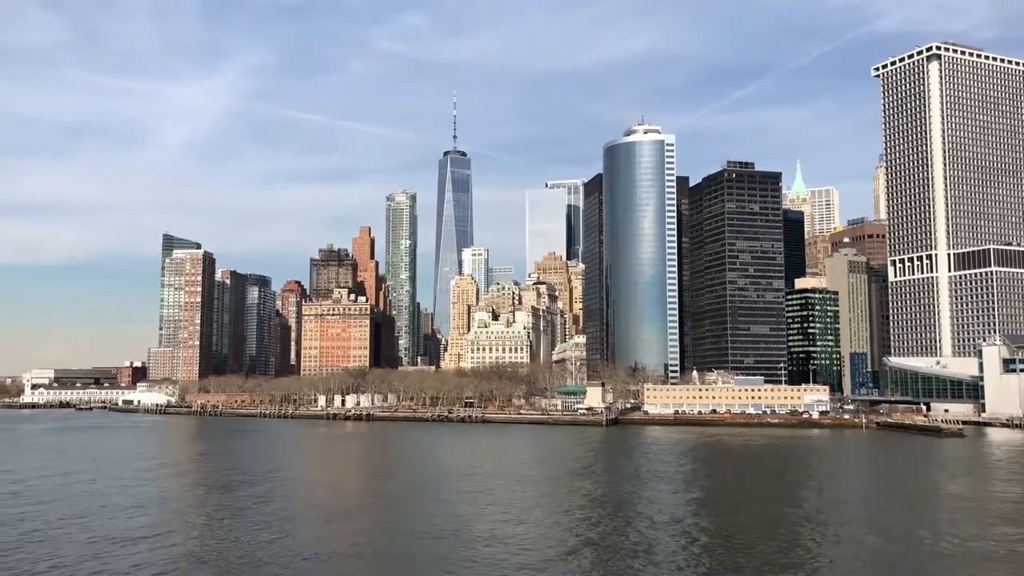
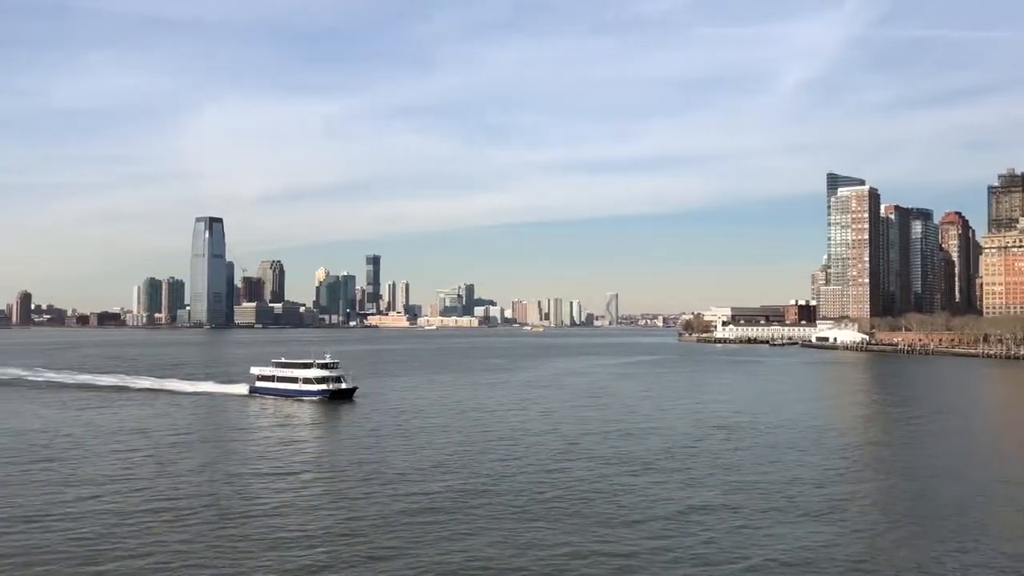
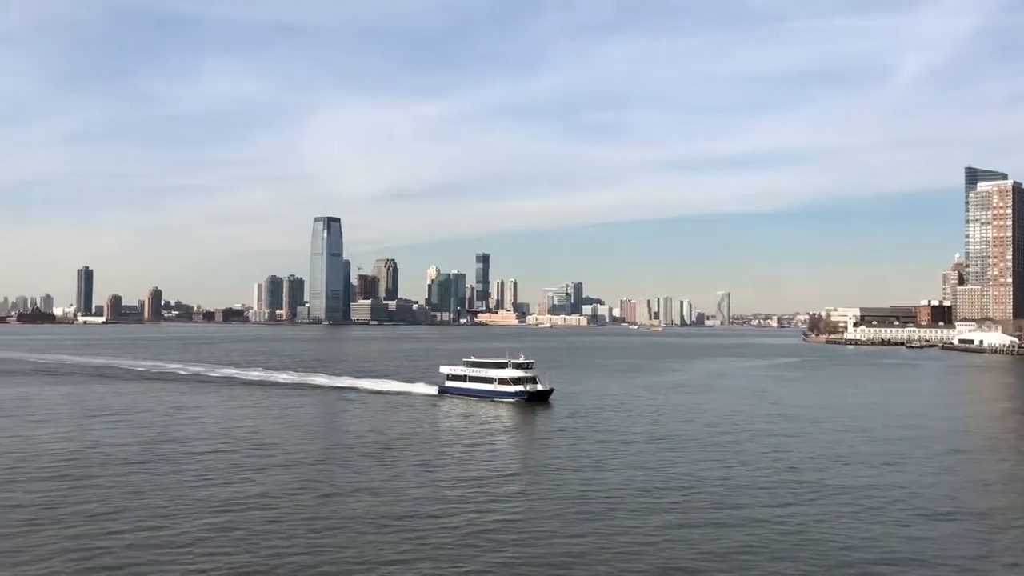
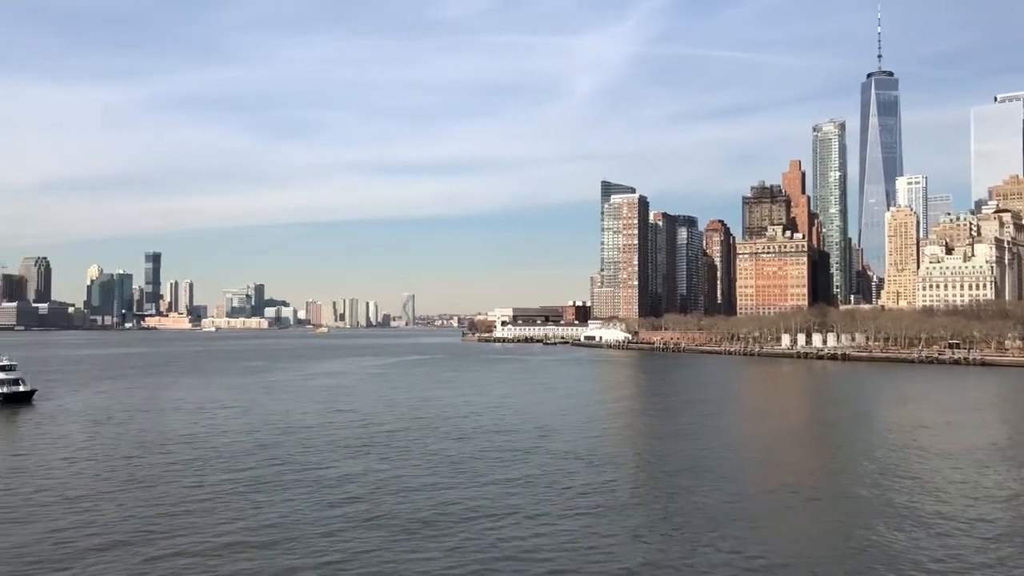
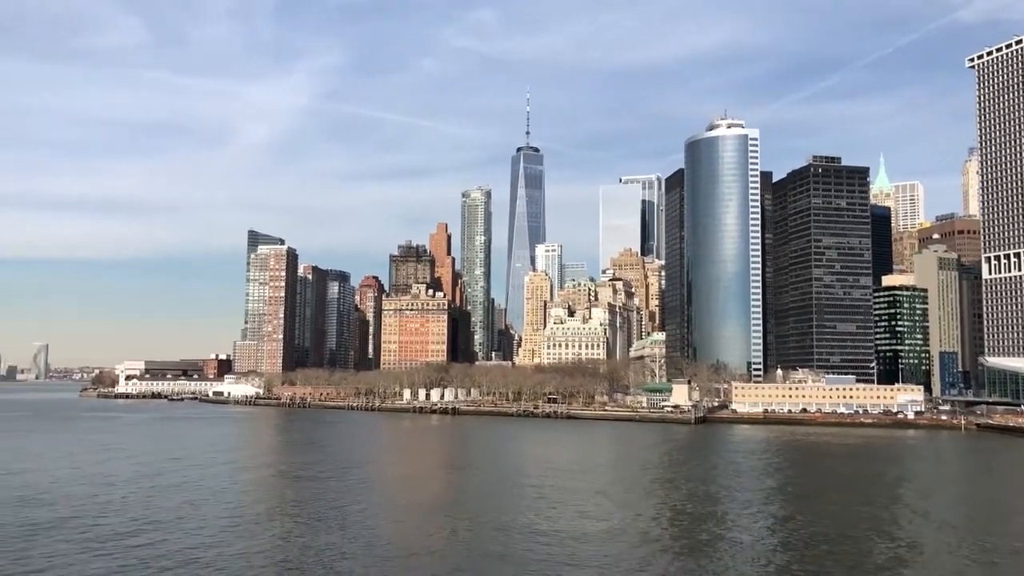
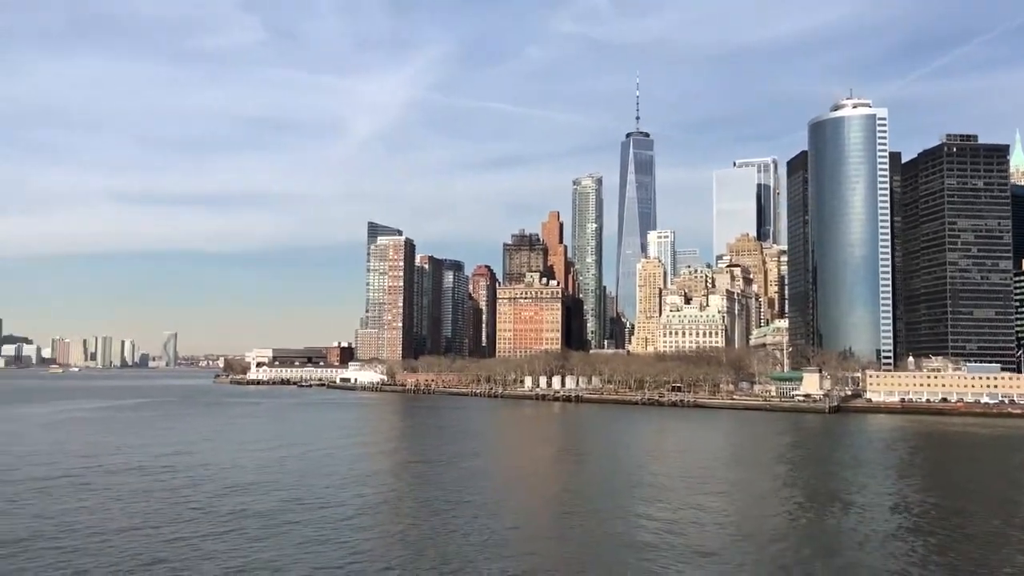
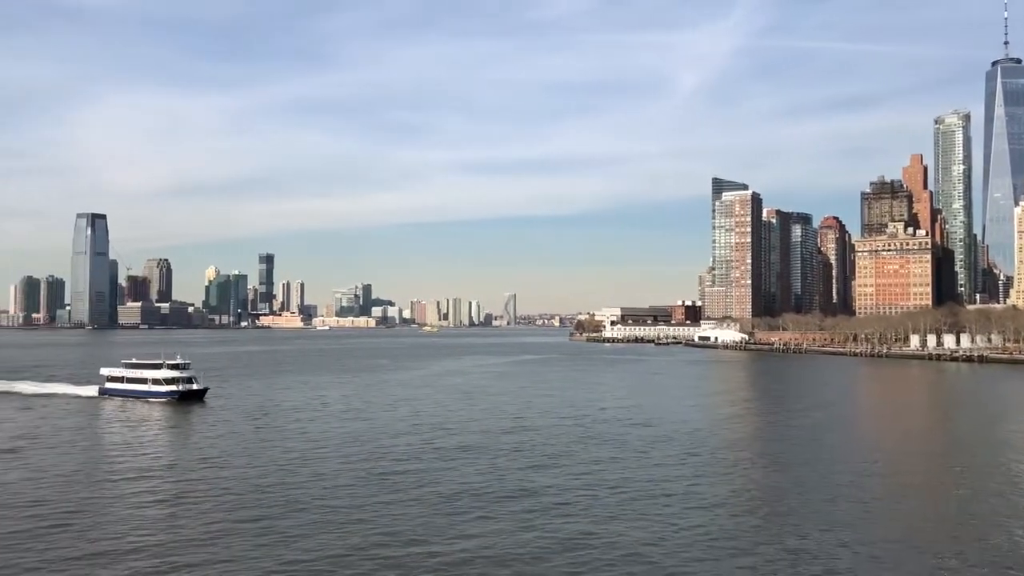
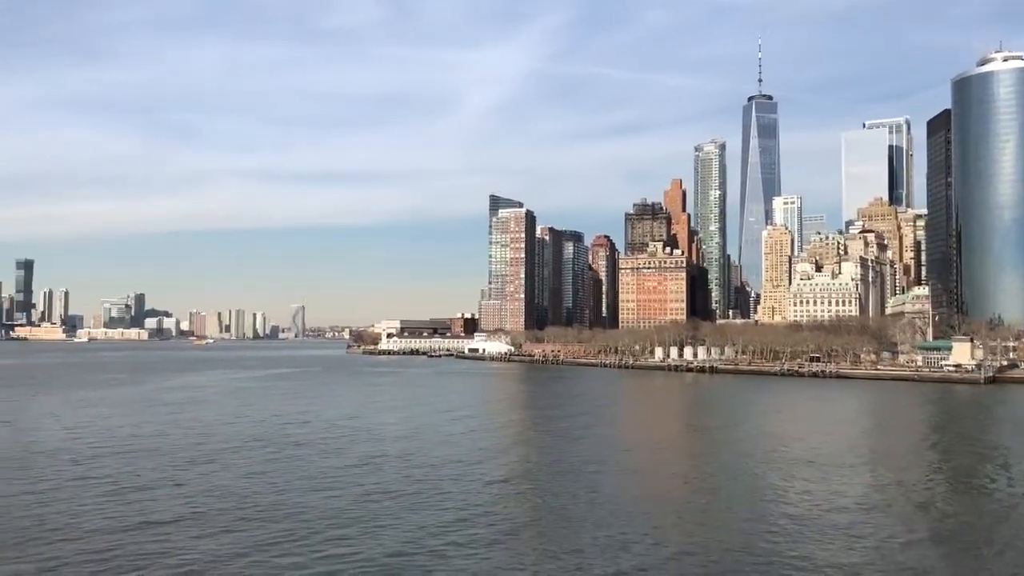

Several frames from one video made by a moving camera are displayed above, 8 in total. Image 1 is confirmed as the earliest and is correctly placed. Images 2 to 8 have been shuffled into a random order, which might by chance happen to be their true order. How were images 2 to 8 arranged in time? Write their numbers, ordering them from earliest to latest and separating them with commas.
5, 6, 8, 4, 7, 2, 3
